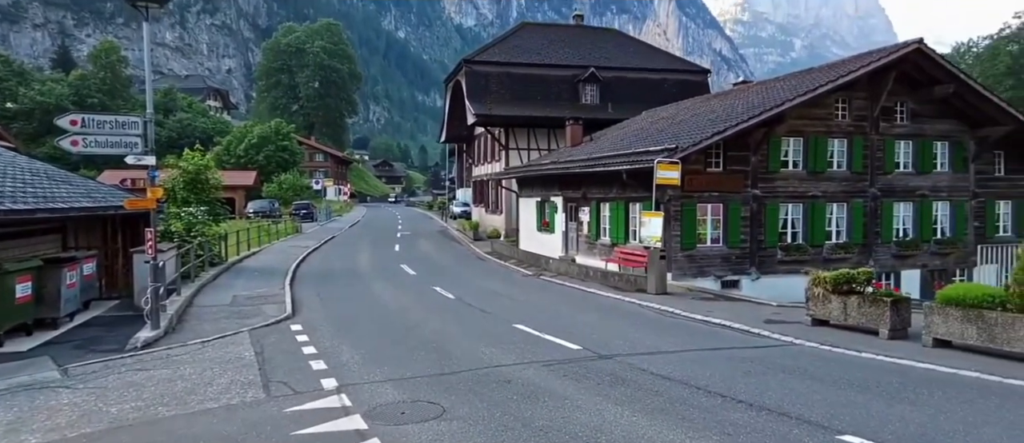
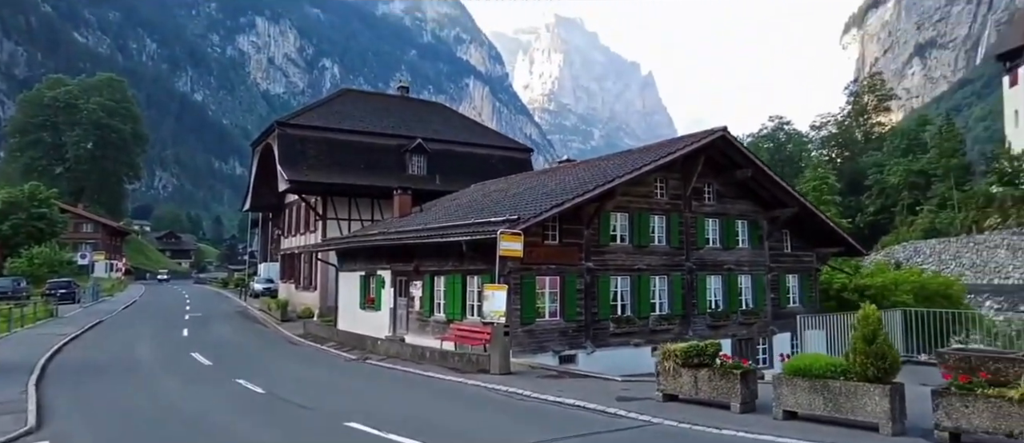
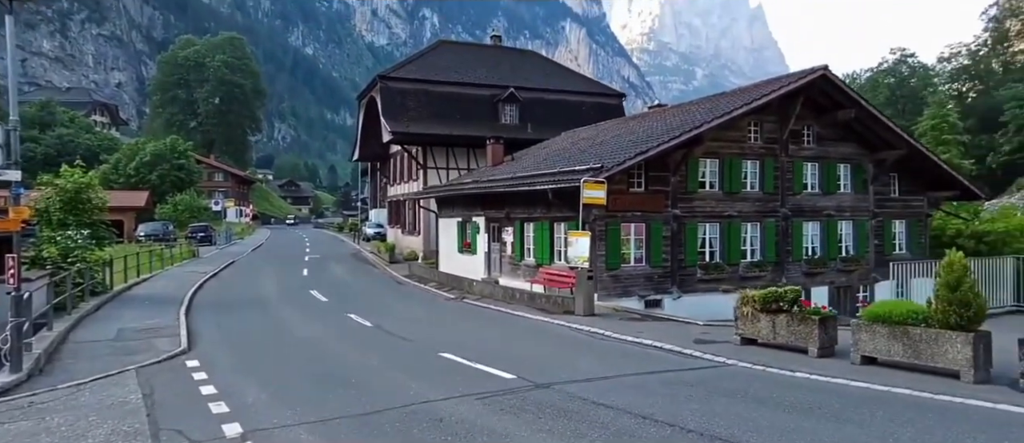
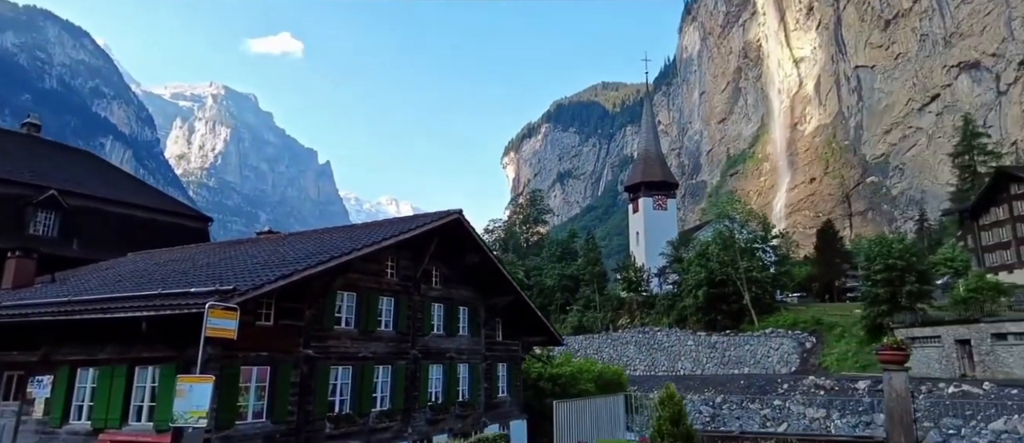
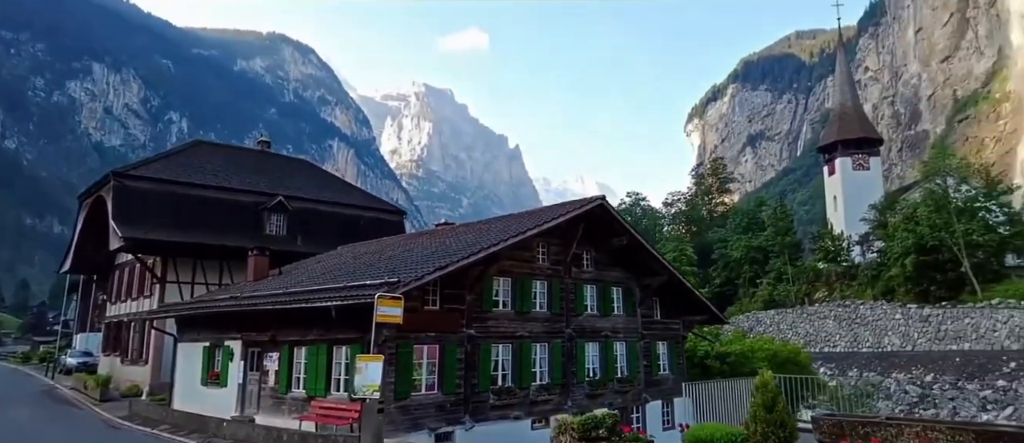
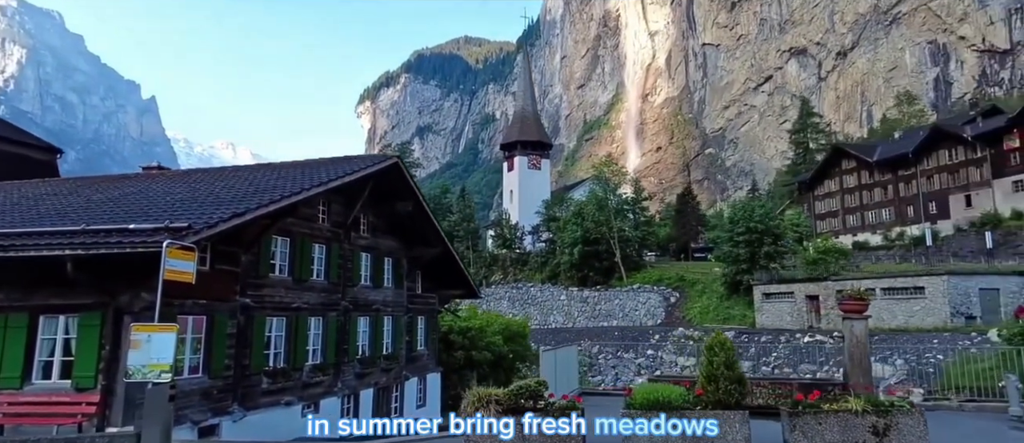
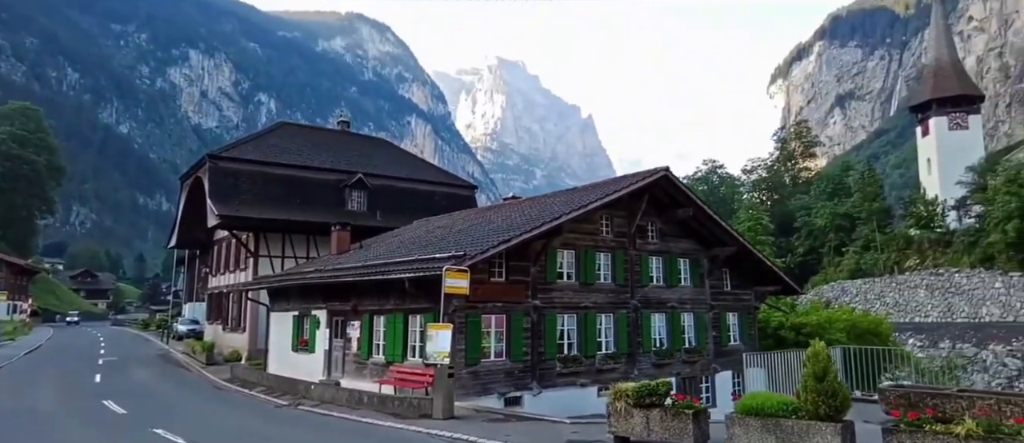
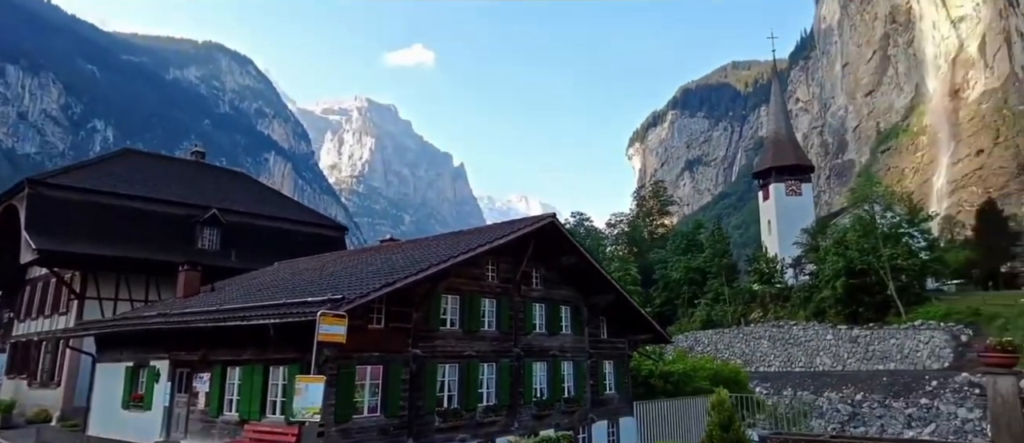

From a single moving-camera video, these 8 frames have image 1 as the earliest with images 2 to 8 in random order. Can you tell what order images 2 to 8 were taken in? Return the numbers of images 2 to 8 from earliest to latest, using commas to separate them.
3, 2, 7, 5, 8, 4, 6
